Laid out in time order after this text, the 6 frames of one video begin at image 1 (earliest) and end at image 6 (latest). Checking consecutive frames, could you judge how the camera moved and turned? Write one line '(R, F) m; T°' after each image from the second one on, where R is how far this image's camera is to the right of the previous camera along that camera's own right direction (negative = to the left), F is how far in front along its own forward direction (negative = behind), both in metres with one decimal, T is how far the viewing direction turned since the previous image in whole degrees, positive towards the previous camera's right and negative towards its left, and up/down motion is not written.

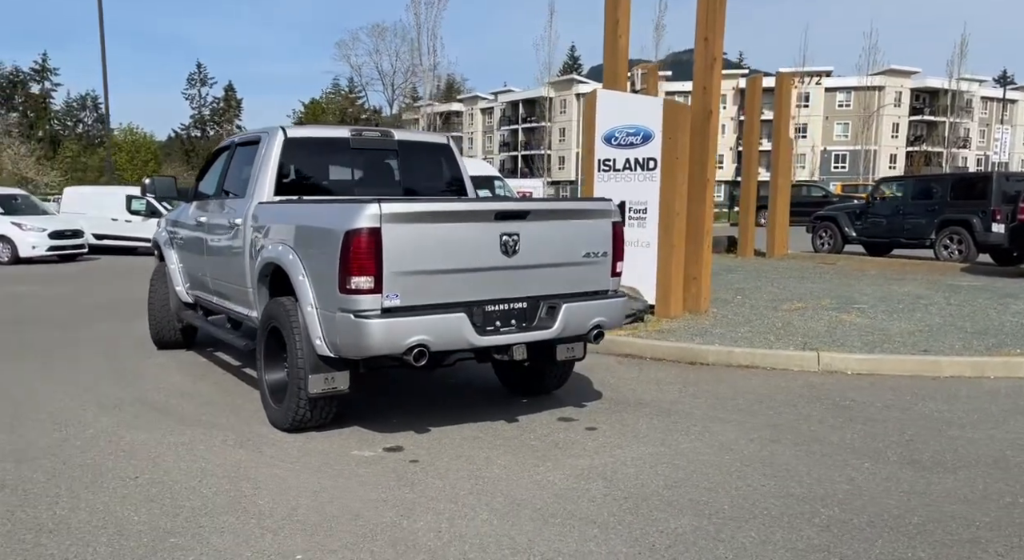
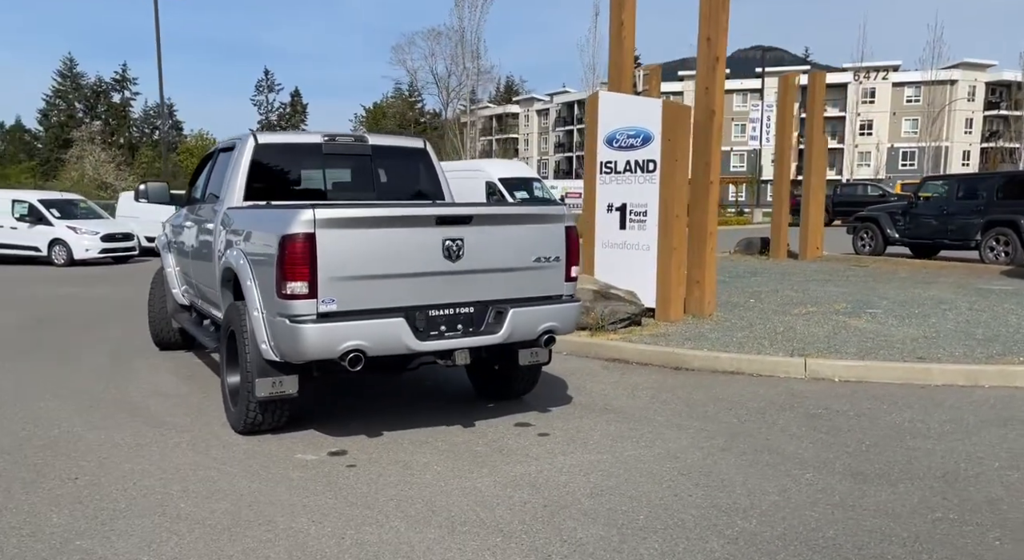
(+0.6, 0.0) m; -3°
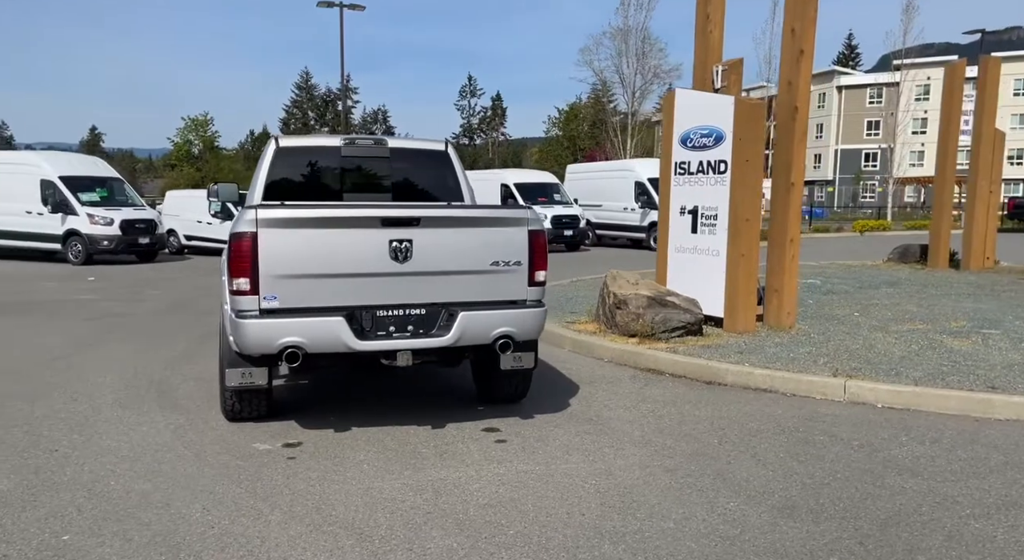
(+1.3, +0.2) m; -12°
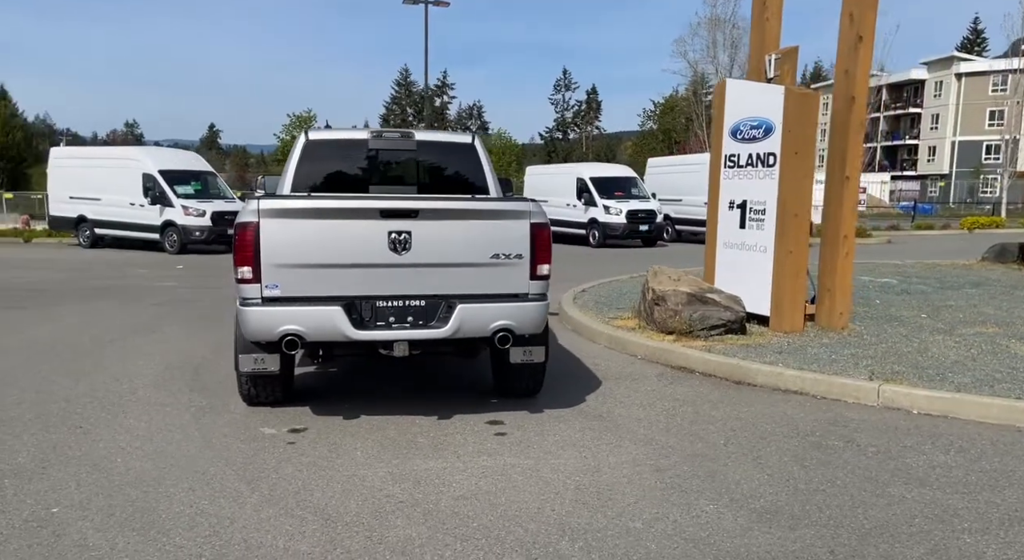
(+0.5, 0.0) m; -6°
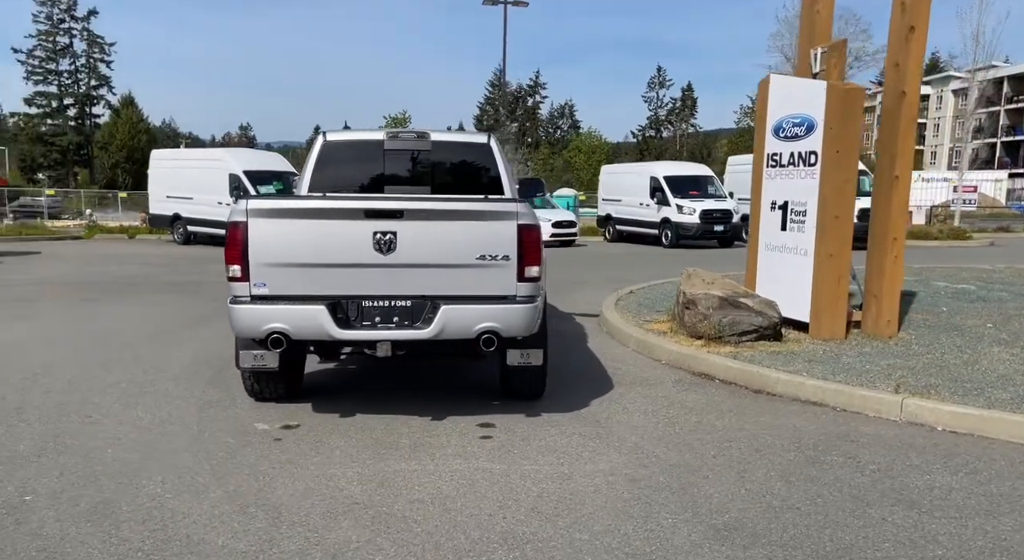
(+0.6, +0.1) m; -6°
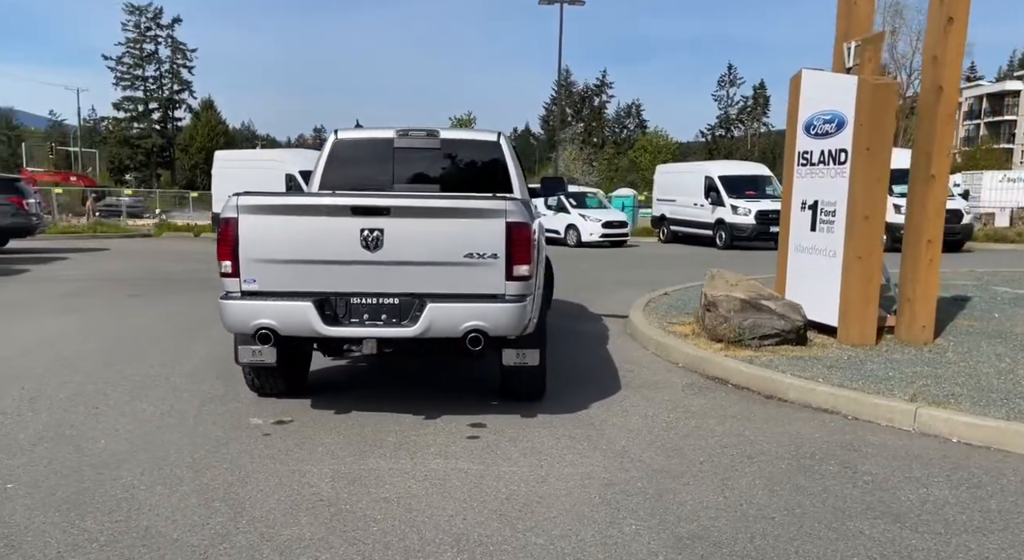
(+0.4, +0.1) m; -4°
